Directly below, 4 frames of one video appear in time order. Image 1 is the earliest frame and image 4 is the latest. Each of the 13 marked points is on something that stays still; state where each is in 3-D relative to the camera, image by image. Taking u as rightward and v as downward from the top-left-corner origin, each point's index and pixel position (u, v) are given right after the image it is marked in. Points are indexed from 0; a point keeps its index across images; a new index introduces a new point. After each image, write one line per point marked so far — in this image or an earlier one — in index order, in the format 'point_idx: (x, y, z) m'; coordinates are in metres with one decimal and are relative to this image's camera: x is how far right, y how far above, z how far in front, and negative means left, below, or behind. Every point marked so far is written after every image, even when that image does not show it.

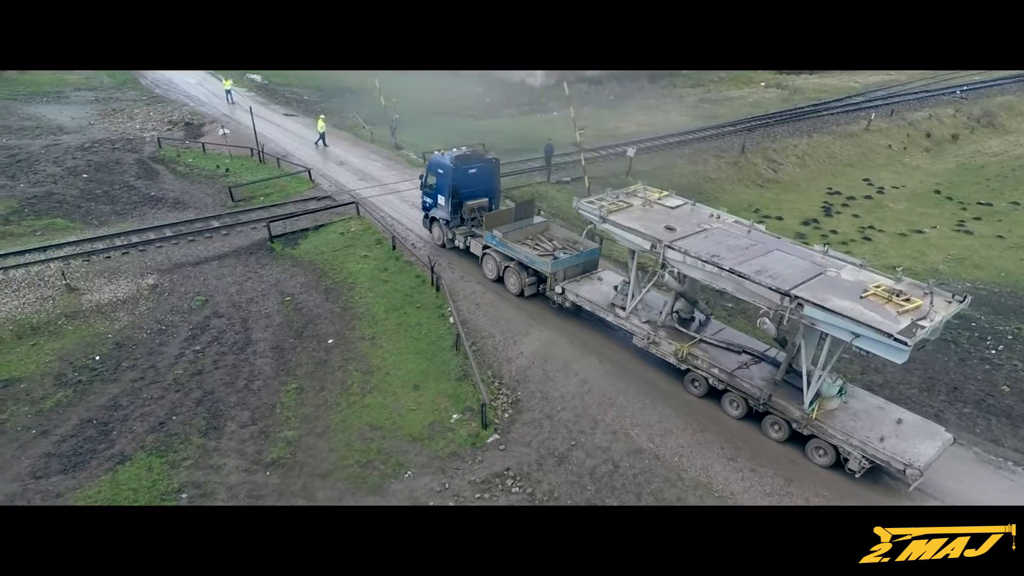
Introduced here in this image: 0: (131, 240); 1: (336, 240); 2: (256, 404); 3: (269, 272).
0: (-8.2, +1.0, +16.4) m
1: (-3.7, +1.0, +16.1) m
2: (-3.9, -1.8, +11.6) m
3: (-4.9, +0.3, +15.3) m
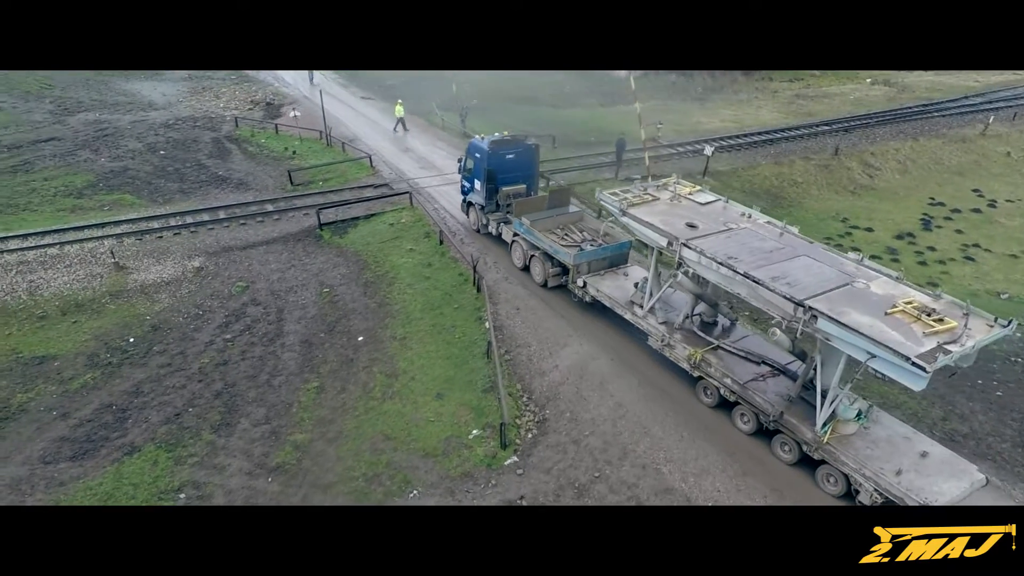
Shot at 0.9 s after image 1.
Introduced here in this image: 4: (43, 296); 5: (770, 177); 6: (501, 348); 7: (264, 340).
0: (-7.1, +1.4, +16.3) m
1: (-2.6, +1.2, +15.5) m
2: (-3.5, -1.7, +11.1) m
3: (-3.9, +0.6, +14.9) m
4: (-8.6, -0.2, +13.9) m
5: (+6.4, +2.8, +18.8) m
6: (-0.2, -0.9, +11.8) m
7: (-4.2, -0.9, +12.6) m
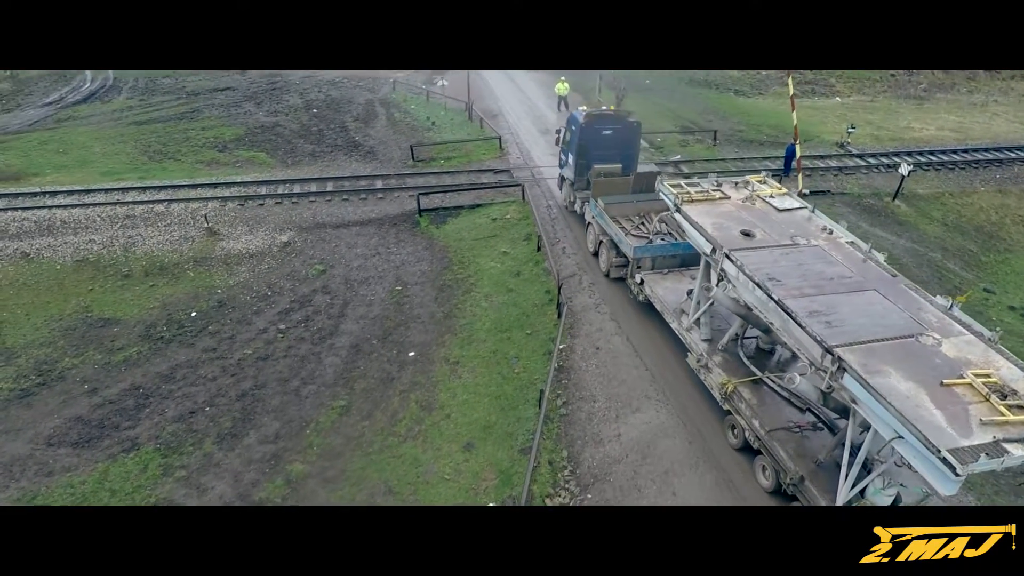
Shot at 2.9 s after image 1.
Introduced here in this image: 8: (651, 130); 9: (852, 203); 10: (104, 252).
0: (-4.5, +2.0, +15.6) m
1: (-0.5, +1.1, +13.7) m
2: (-2.8, -1.7, +9.8) m
3: (-2.0, +0.7, +13.4) m
4: (-6.9, +0.6, +13.7) m
5: (+9.2, +1.5, +14.5) m
6: (+0.6, -1.4, +9.6) m
7: (-3.0, -0.7, +11.4) m
8: (+3.3, +3.8, +18.1) m
9: (+6.6, +1.7, +14.8) m
10: (-7.4, +0.6, +13.7) m
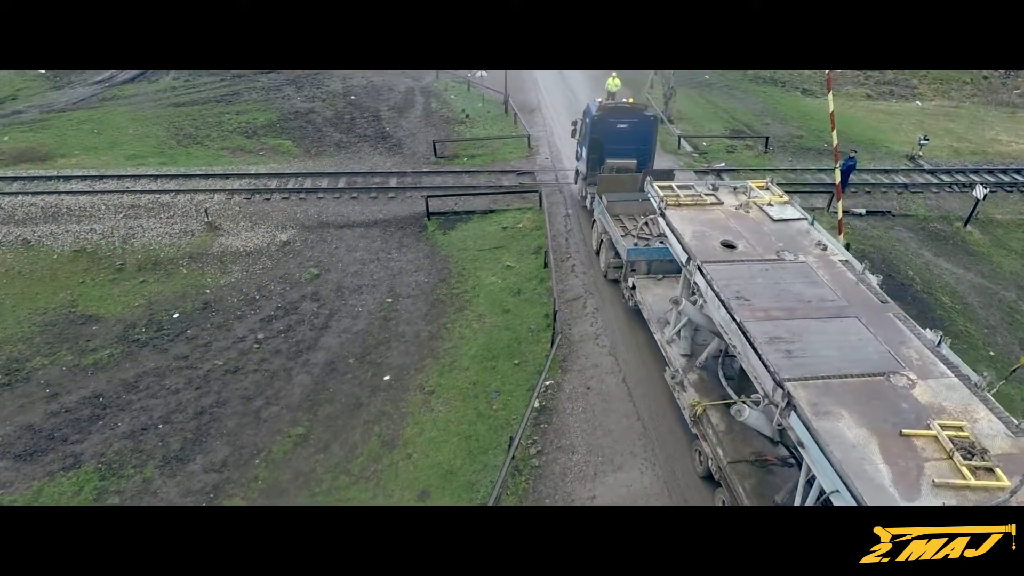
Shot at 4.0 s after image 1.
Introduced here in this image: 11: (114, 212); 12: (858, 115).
0: (-4.1, +2.1, +14.8) m
1: (-0.3, +0.9, +12.6) m
2: (-3.2, -1.8, +9.0) m
3: (-1.8, +0.5, +12.5) m
4: (-6.7, +0.7, +13.2) m
5: (+9.4, +0.8, +12.5) m
6: (+0.3, -1.7, +8.5) m
7: (-3.1, -0.9, +10.6) m
8: (+4.1, +3.4, +16.6) m
9: (+6.9, +1.1, +13.0) m
10: (-7.2, +0.8, +13.3) m
11: (-7.4, +1.4, +14.1) m
12: (+8.3, +4.1, +18.2) m
